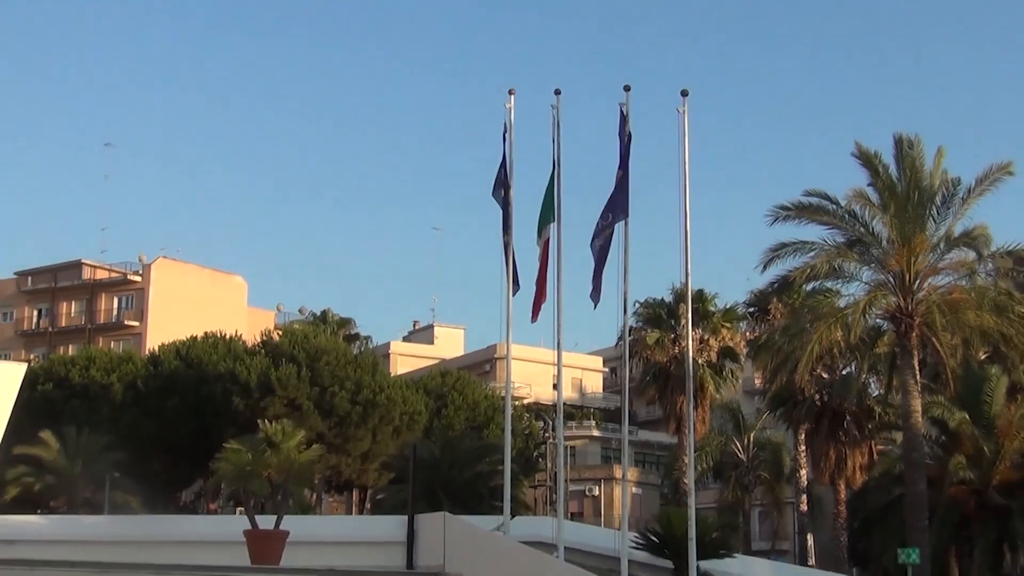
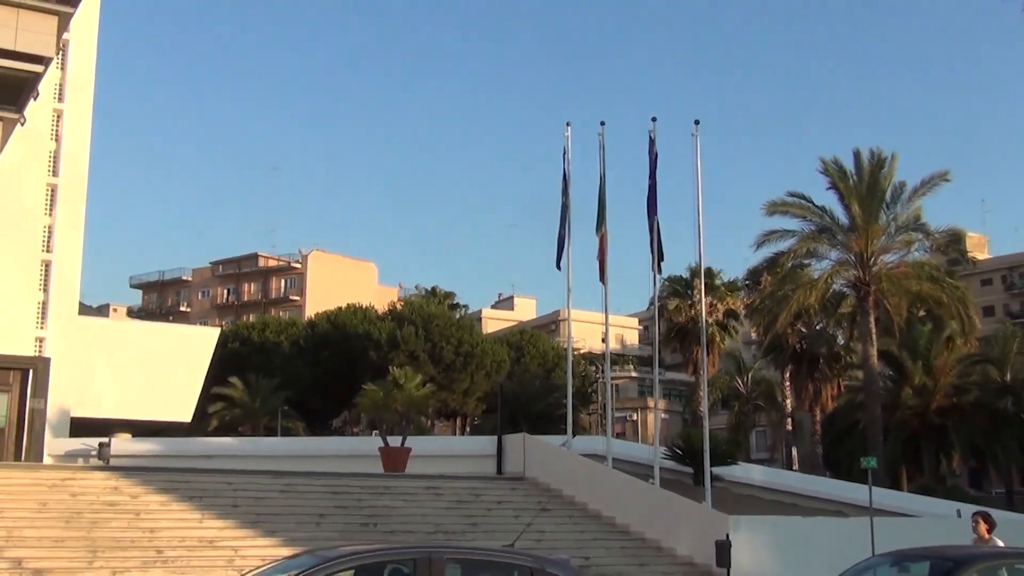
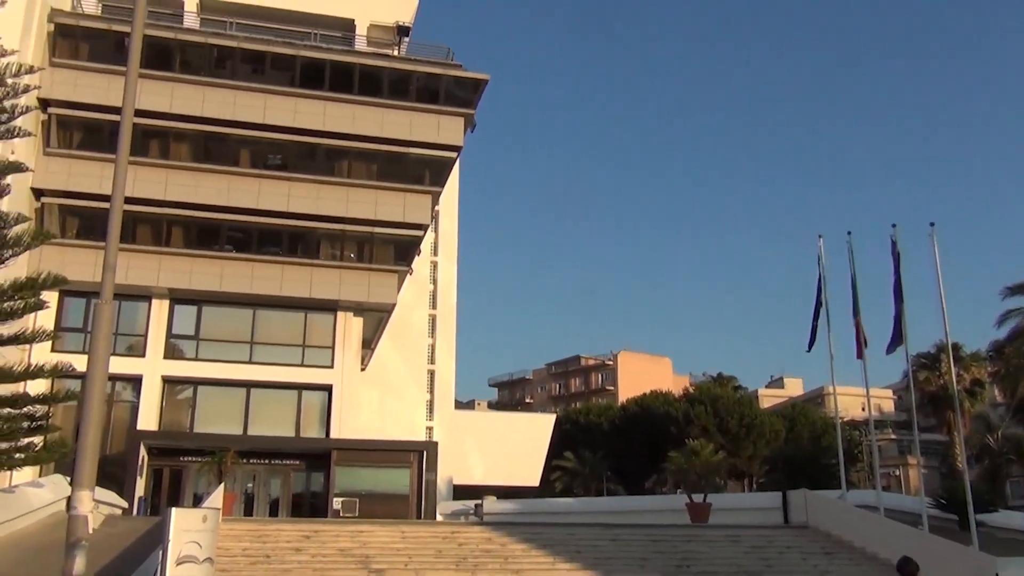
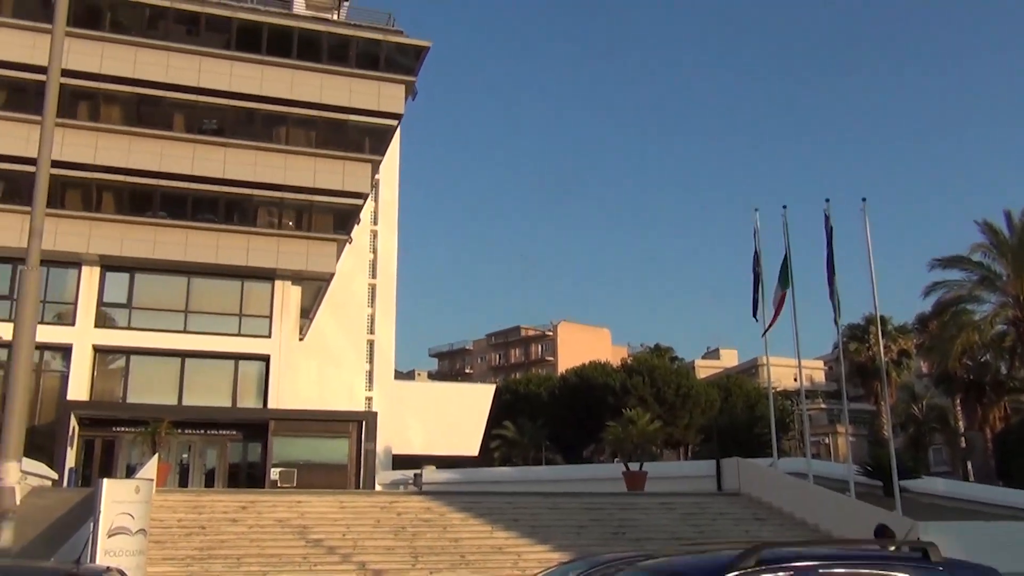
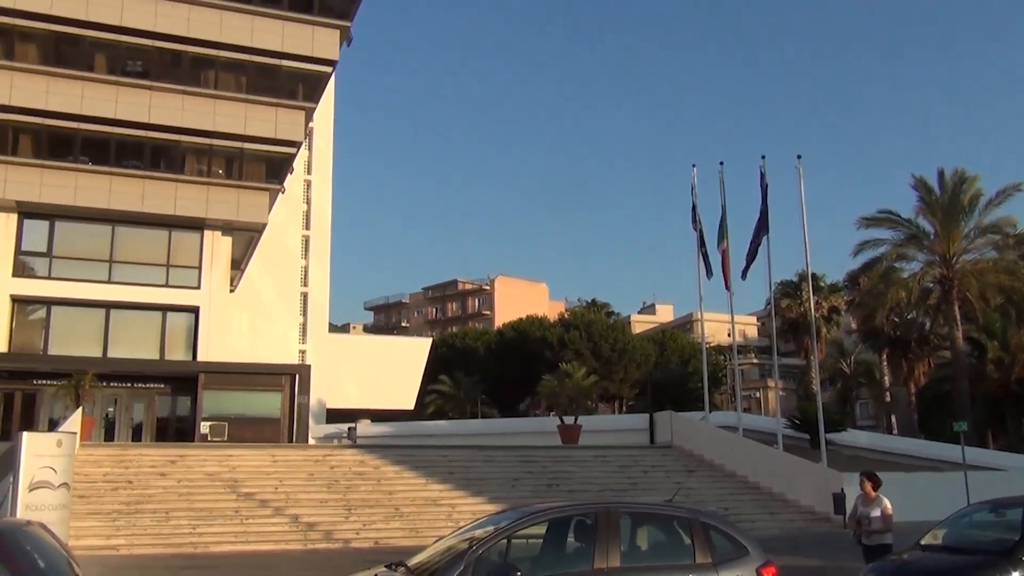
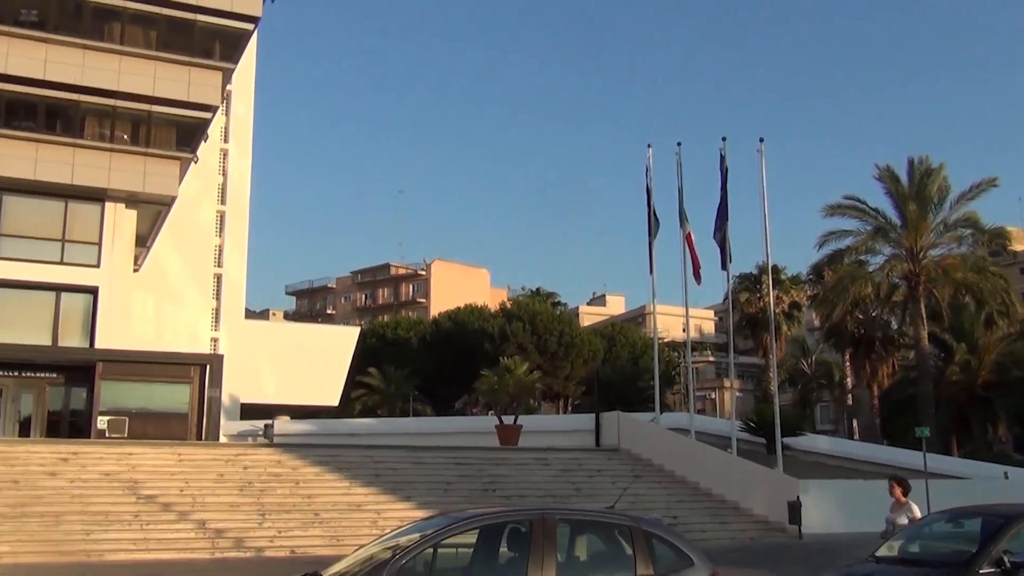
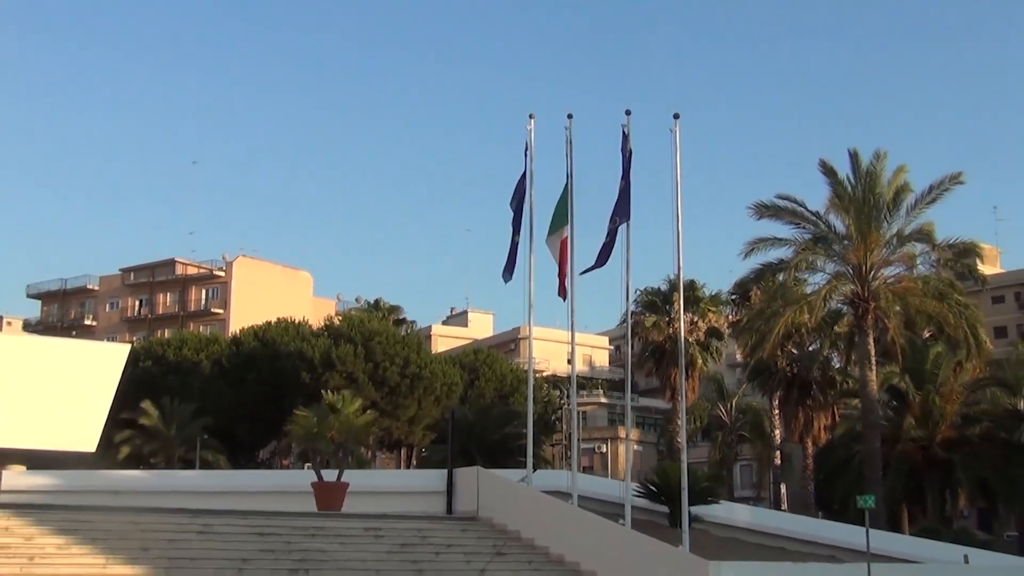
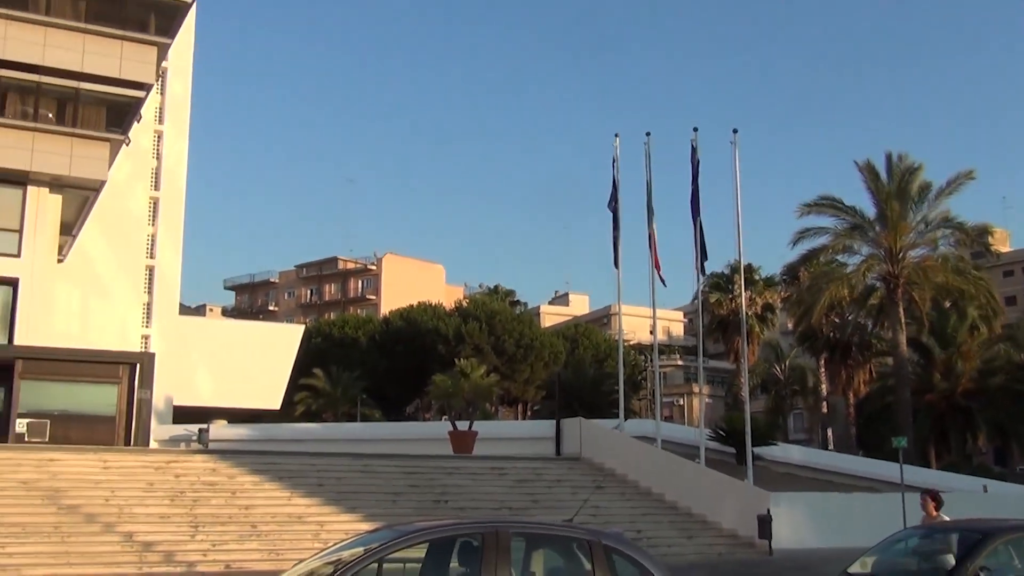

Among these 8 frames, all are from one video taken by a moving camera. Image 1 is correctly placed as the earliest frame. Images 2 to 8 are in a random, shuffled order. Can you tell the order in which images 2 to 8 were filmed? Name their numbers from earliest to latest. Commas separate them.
7, 2, 8, 6, 5, 4, 3
